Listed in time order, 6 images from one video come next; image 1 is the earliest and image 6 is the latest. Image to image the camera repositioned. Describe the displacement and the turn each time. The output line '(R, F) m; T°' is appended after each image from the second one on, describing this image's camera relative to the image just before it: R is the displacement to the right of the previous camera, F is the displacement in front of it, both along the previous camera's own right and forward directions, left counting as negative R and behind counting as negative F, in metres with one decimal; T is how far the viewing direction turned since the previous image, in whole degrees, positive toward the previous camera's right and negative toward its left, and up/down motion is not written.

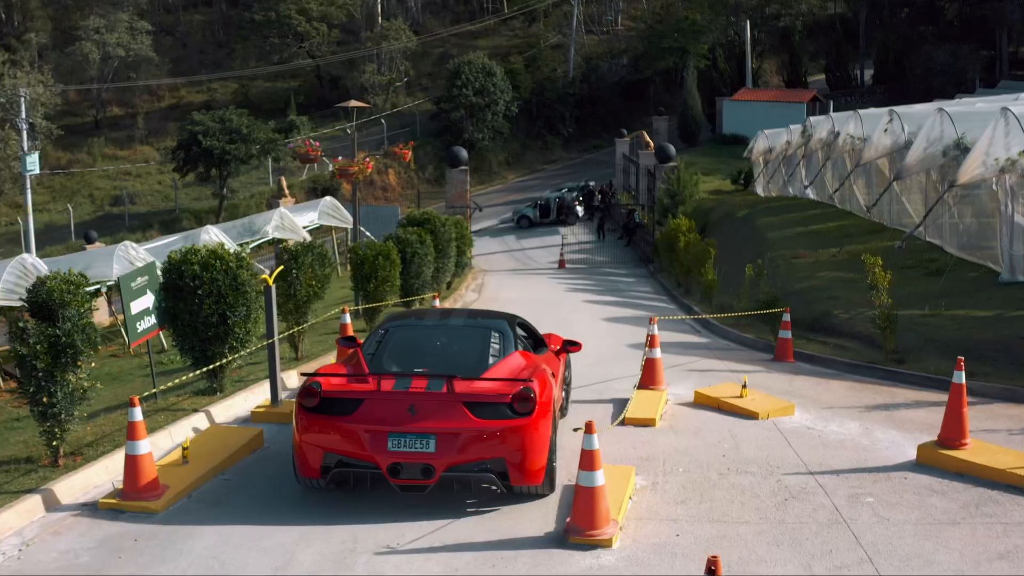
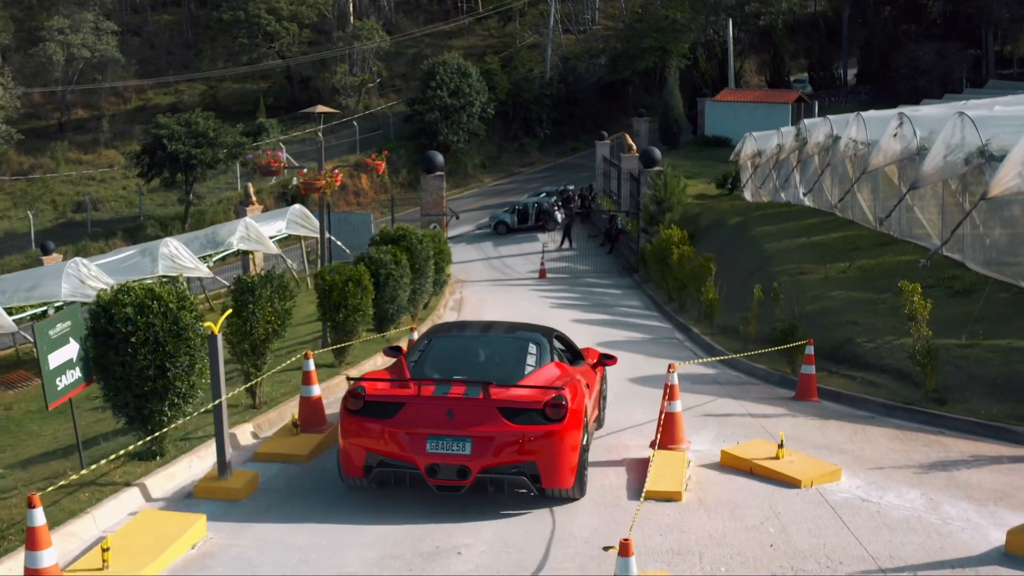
(-0.1, +1.5) m; +1°
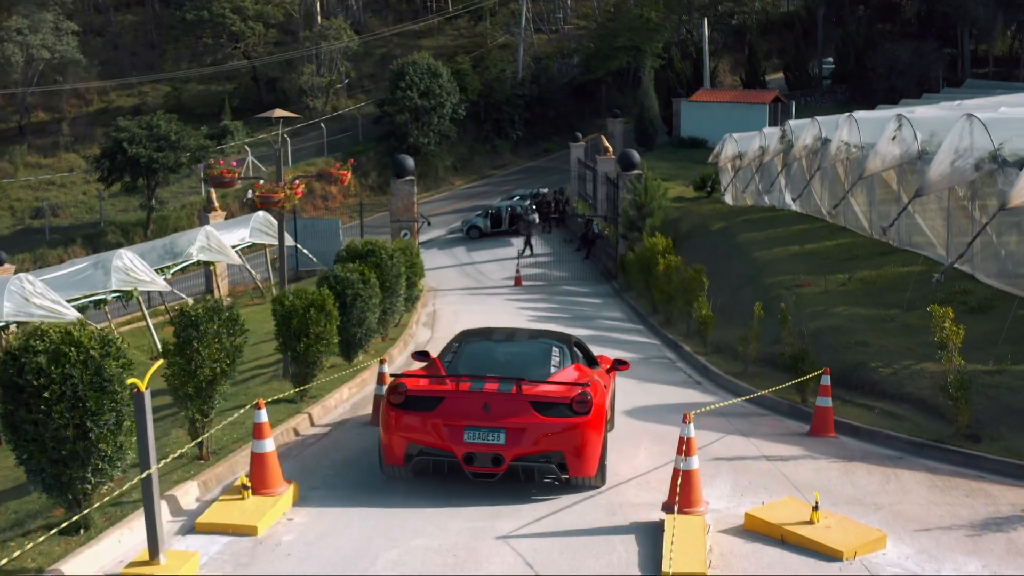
(-0.1, +1.2) m; +1°
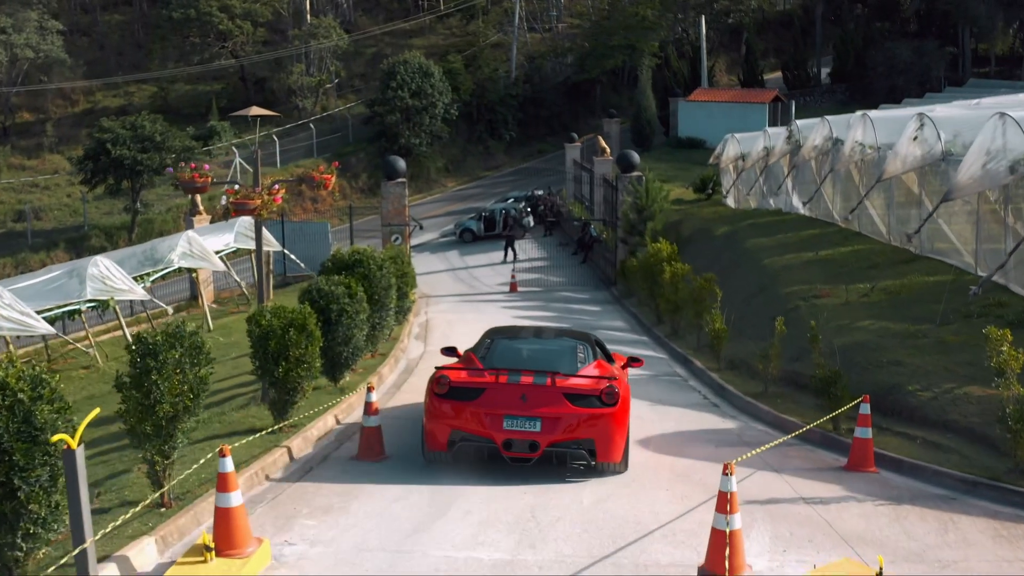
(-0.1, +1.1) m; 0°
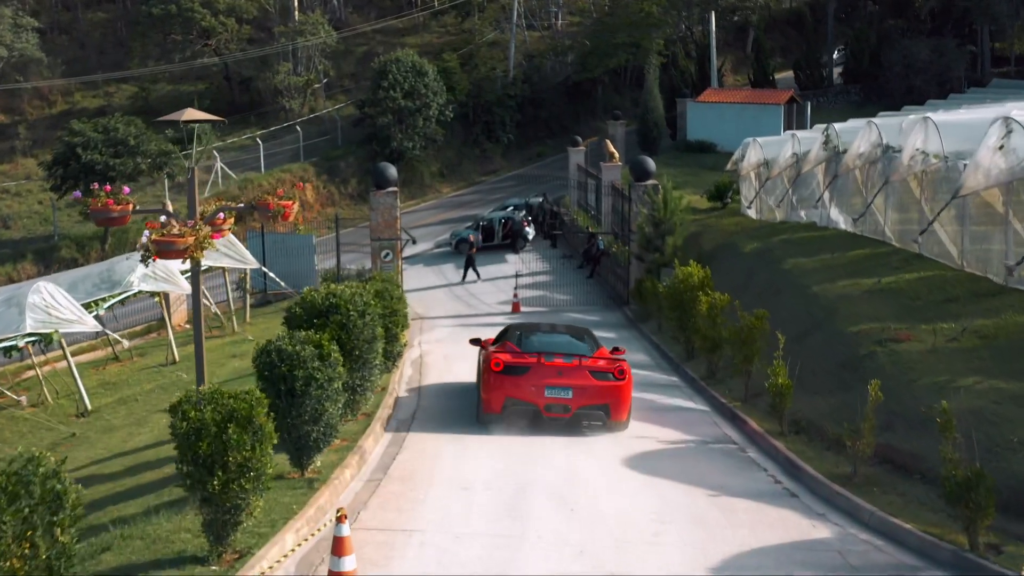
(-0.2, +2.8) m; 0°
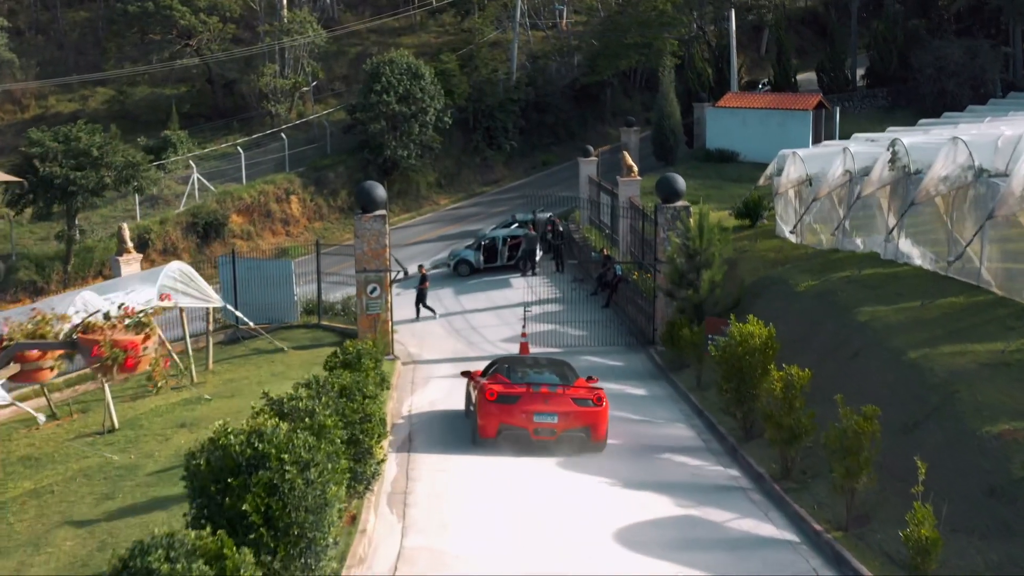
(-0.1, +3.6) m; 0°
